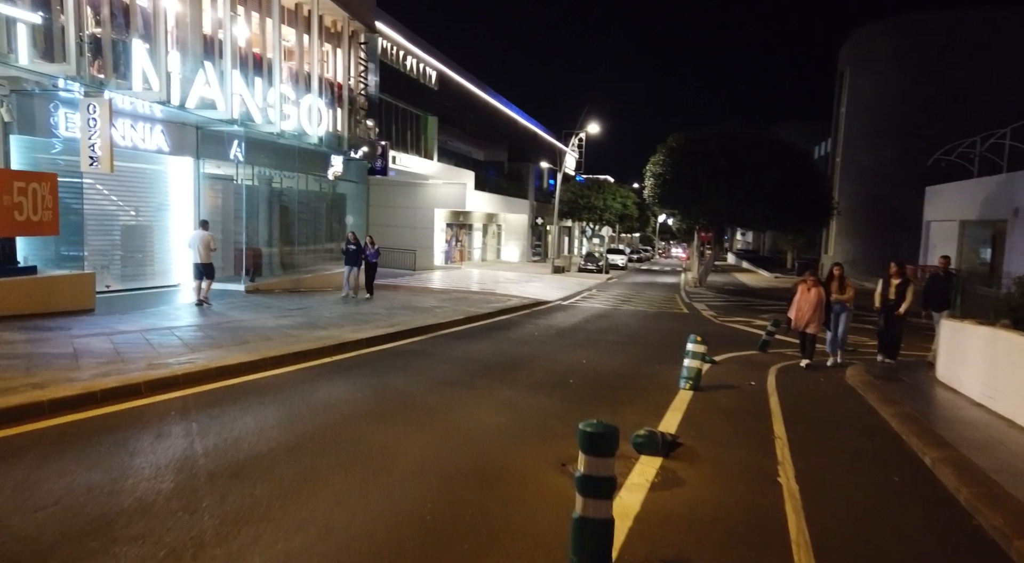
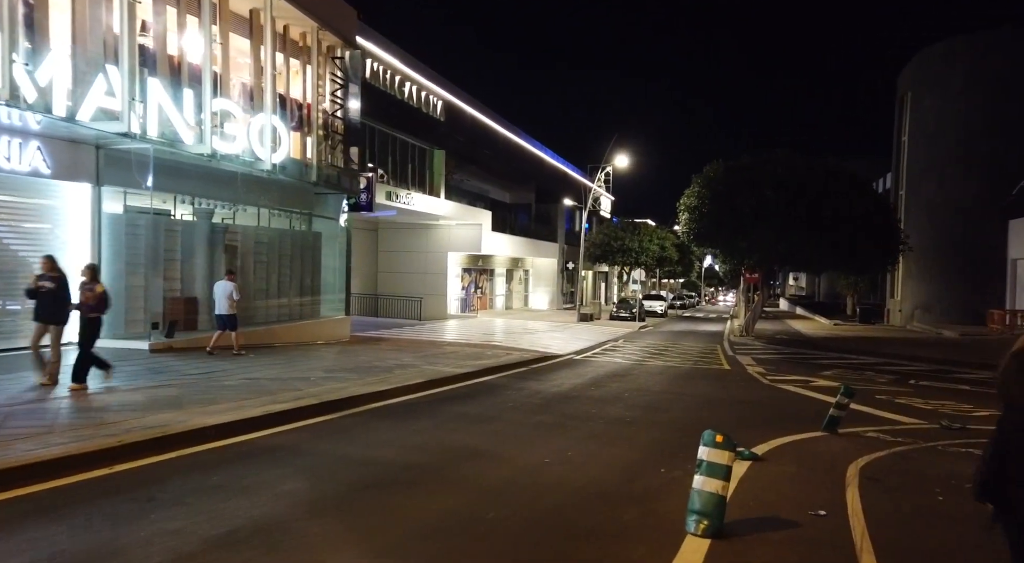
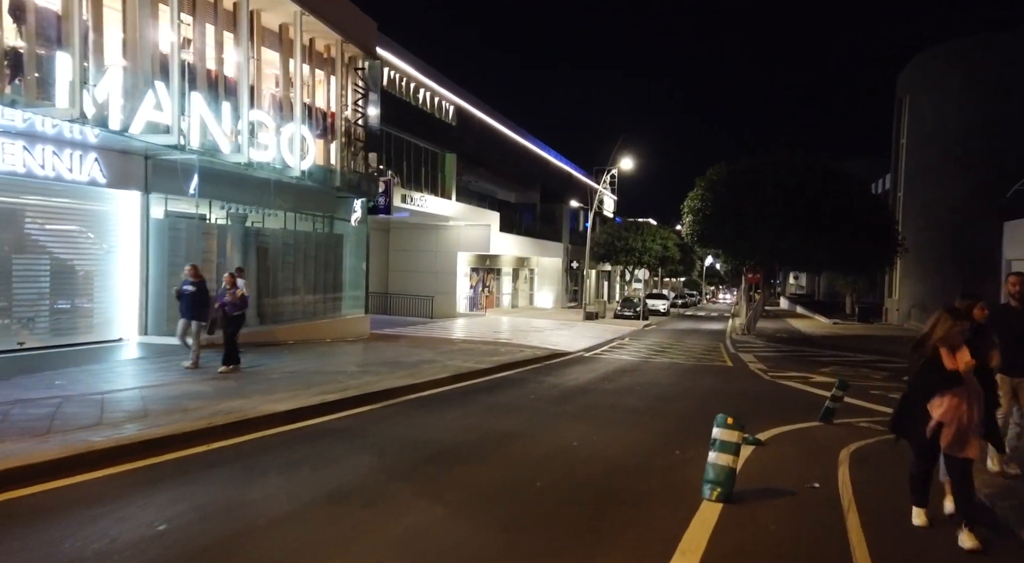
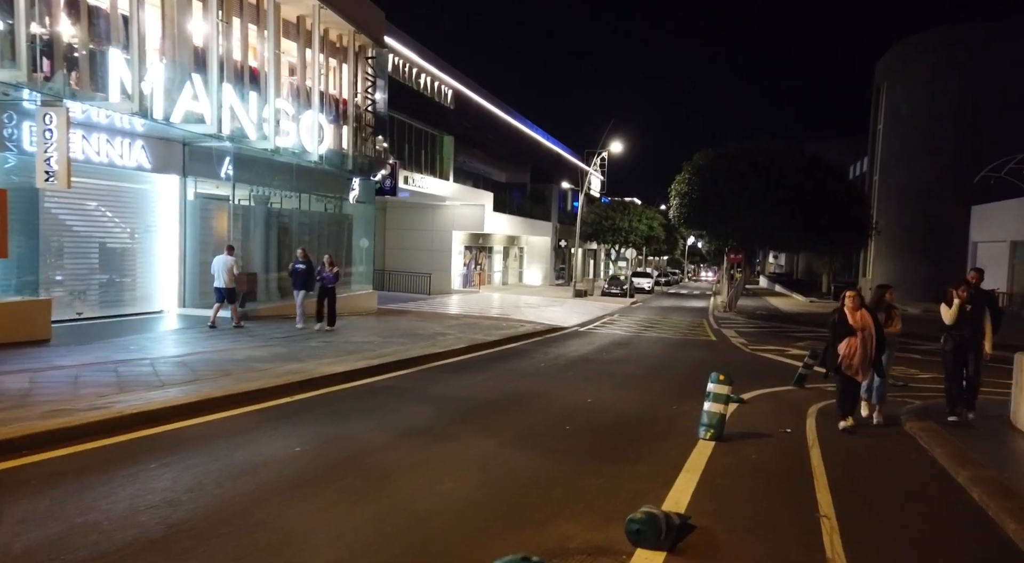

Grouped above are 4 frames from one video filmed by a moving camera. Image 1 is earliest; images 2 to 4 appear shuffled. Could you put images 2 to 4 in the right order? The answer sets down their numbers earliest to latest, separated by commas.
4, 3, 2
